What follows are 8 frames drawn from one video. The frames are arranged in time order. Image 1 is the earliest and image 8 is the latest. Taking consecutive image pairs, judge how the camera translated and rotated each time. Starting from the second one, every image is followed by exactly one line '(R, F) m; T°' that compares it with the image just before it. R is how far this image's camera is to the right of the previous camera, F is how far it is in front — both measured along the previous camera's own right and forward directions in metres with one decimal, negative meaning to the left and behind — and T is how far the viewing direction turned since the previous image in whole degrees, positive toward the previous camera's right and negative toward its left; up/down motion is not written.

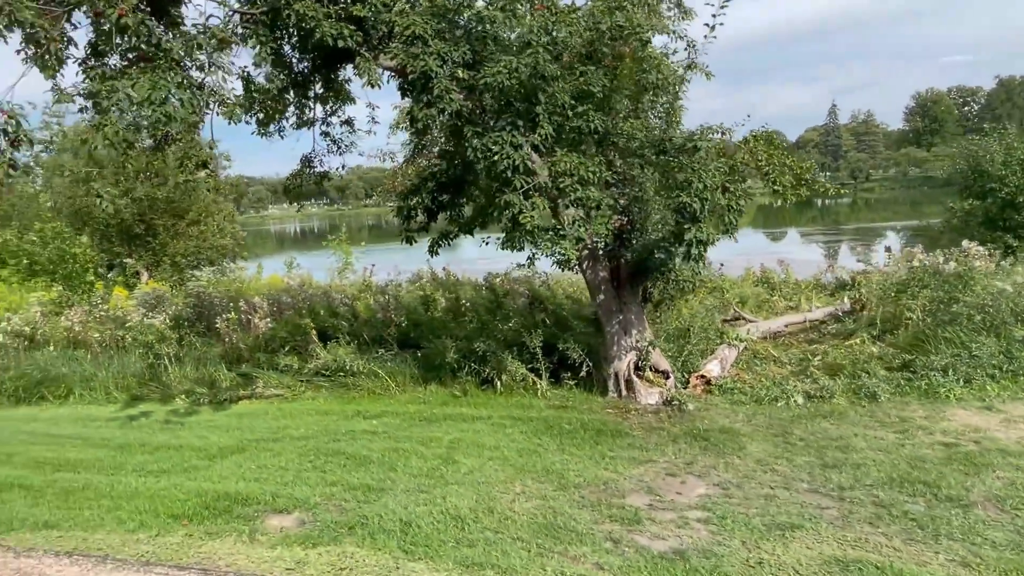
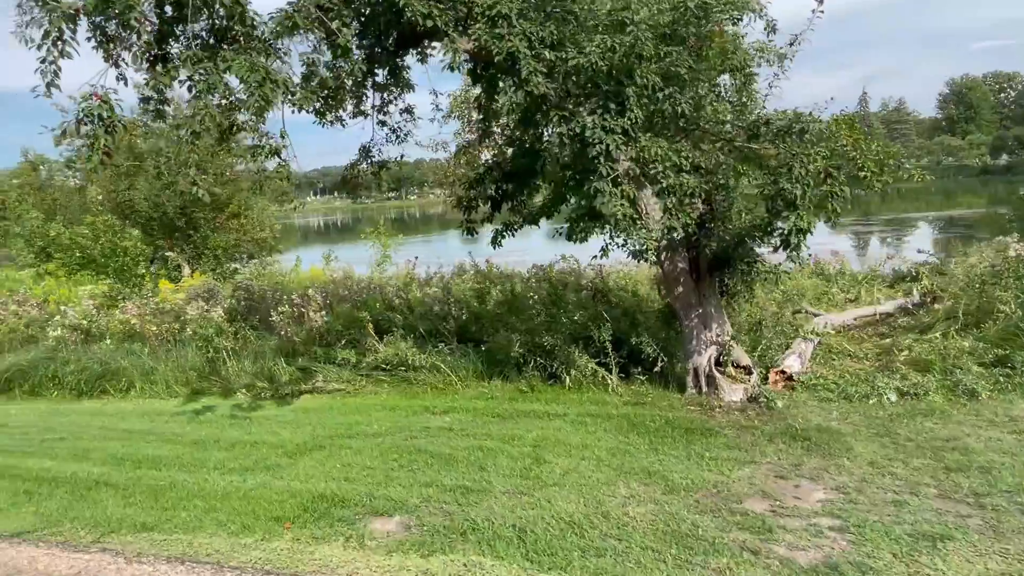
(-0.5, +0.2) m; -2°
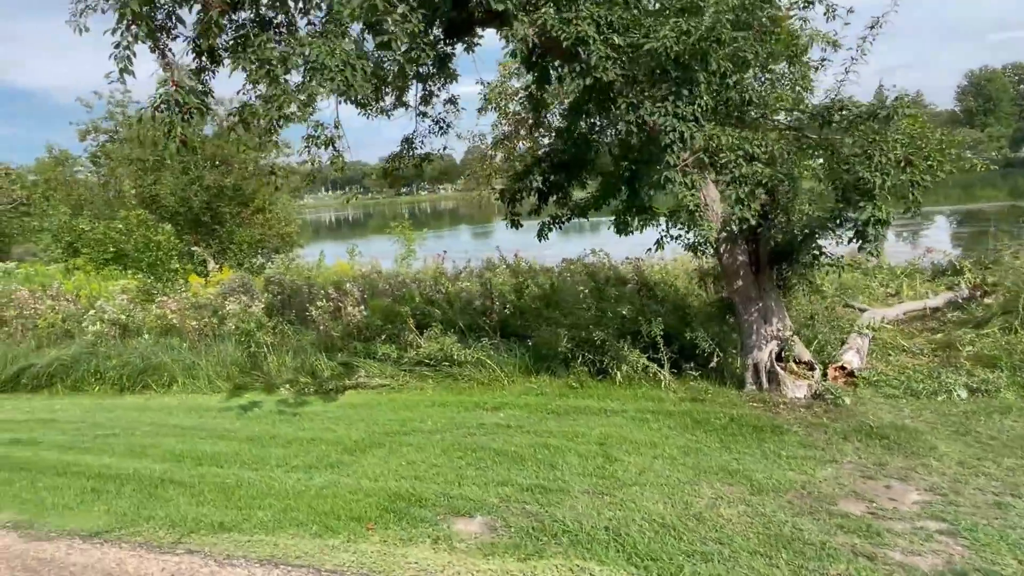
(-0.4, +0.1) m; -1°
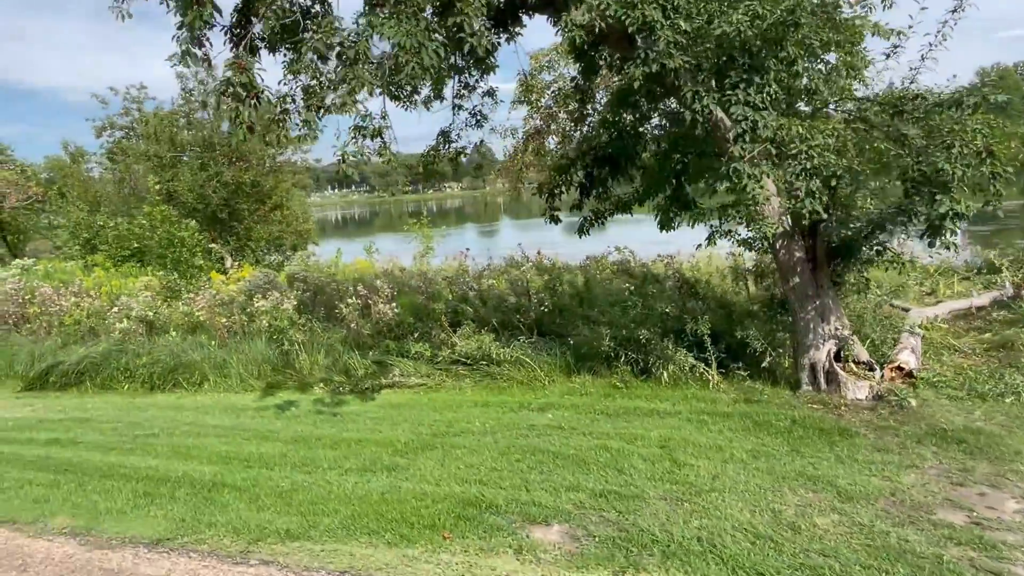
(-0.4, +0.2) m; 0°
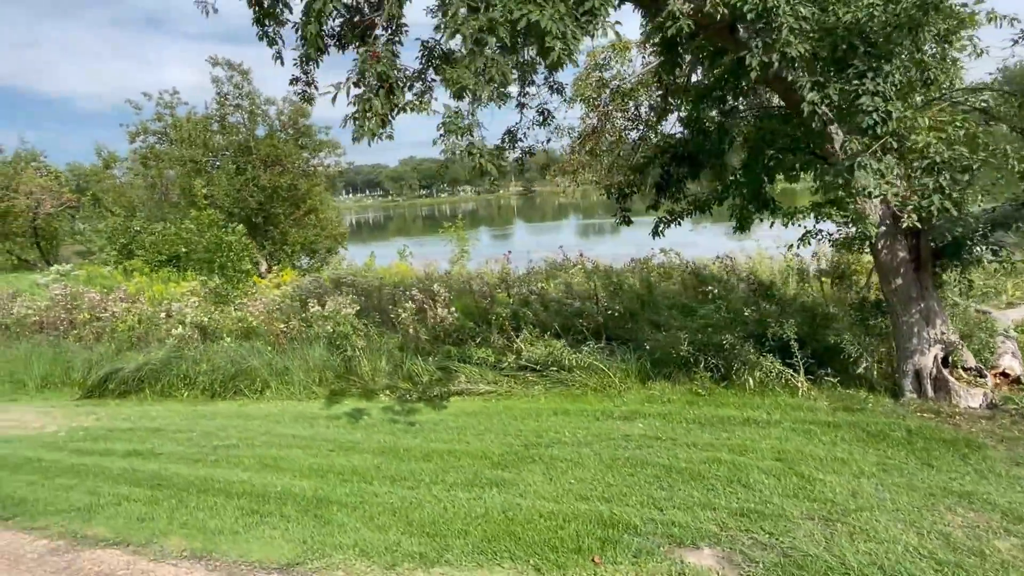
(-0.6, +0.2) m; -1°
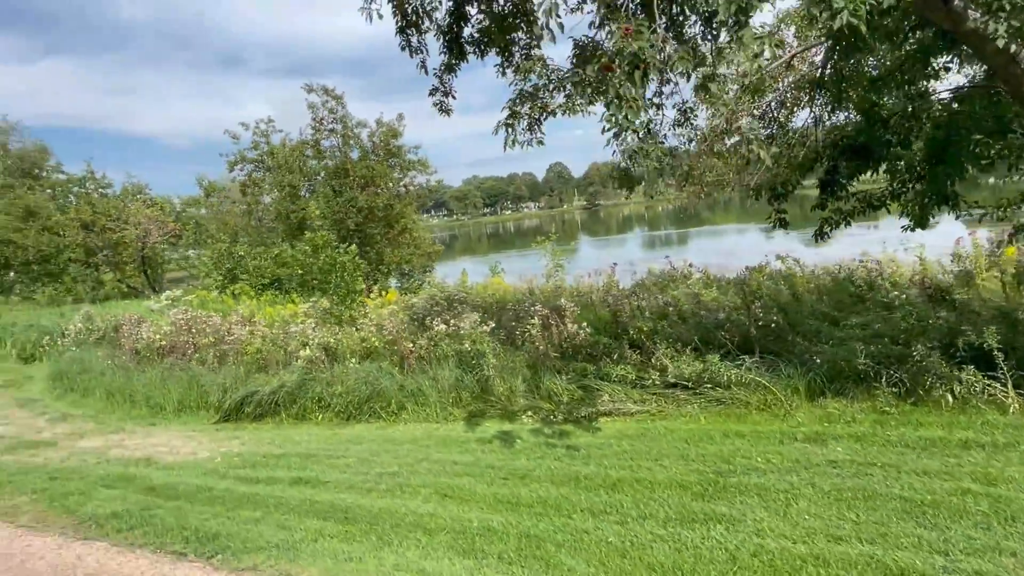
(-0.8, +0.3) m; -6°
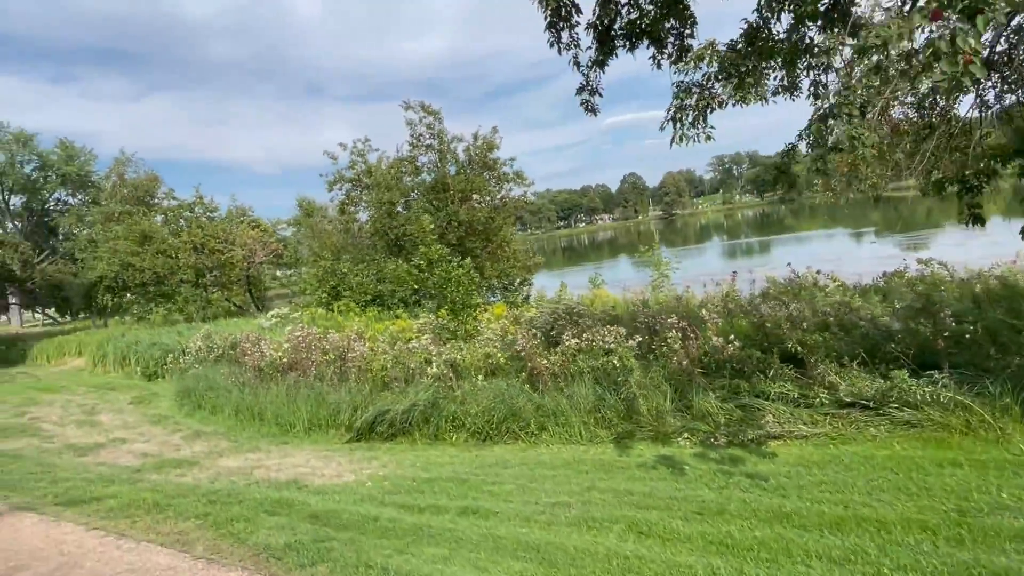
(-0.7, +0.4) m; -7°
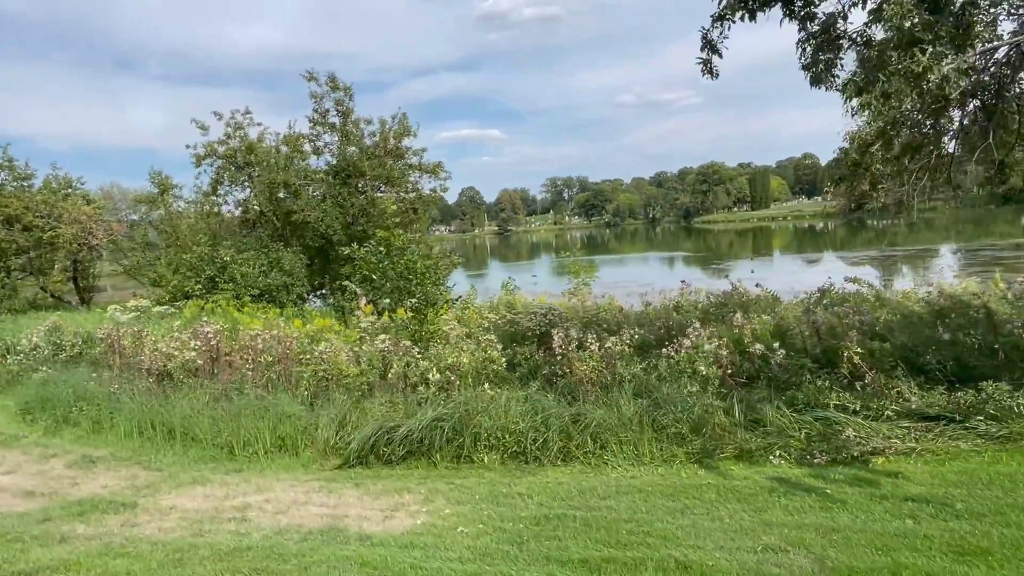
(-1.8, +1.3) m; +15°
